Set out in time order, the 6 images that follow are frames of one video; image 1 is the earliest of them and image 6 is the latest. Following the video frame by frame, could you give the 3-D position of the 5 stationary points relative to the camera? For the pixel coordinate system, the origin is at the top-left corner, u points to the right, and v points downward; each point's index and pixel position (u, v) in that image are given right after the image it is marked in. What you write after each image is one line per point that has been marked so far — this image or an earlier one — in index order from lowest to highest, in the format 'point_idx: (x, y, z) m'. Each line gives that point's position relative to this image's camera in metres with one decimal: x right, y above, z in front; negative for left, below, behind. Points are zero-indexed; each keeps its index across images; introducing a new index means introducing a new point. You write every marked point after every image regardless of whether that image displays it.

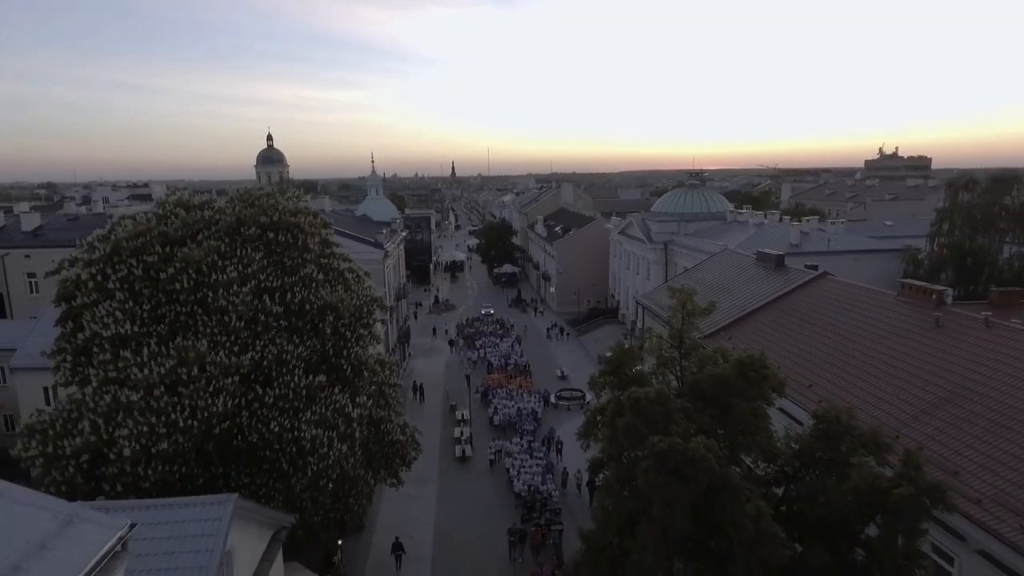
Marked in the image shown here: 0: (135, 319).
0: (-5.3, -0.4, +15.1) m
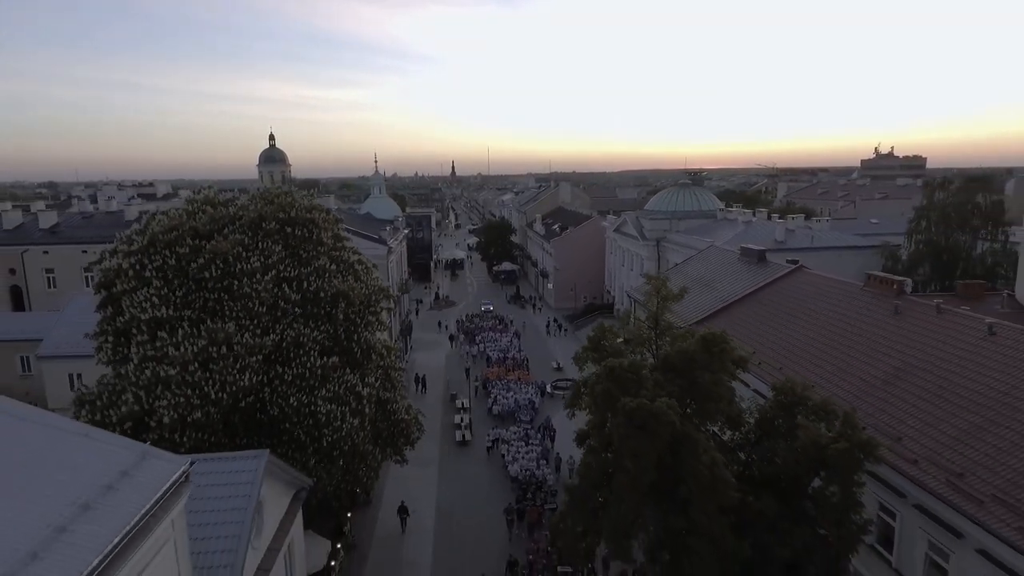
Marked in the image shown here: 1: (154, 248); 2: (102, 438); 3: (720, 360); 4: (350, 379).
0: (-5.4, -0.2, +16.8) m
1: (-5.9, +0.7, +17.7) m
2: (-3.6, -1.3, +9.5) m
3: (+2.6, -0.9, +13.4) m
4: (-2.7, -1.5, +17.6) m
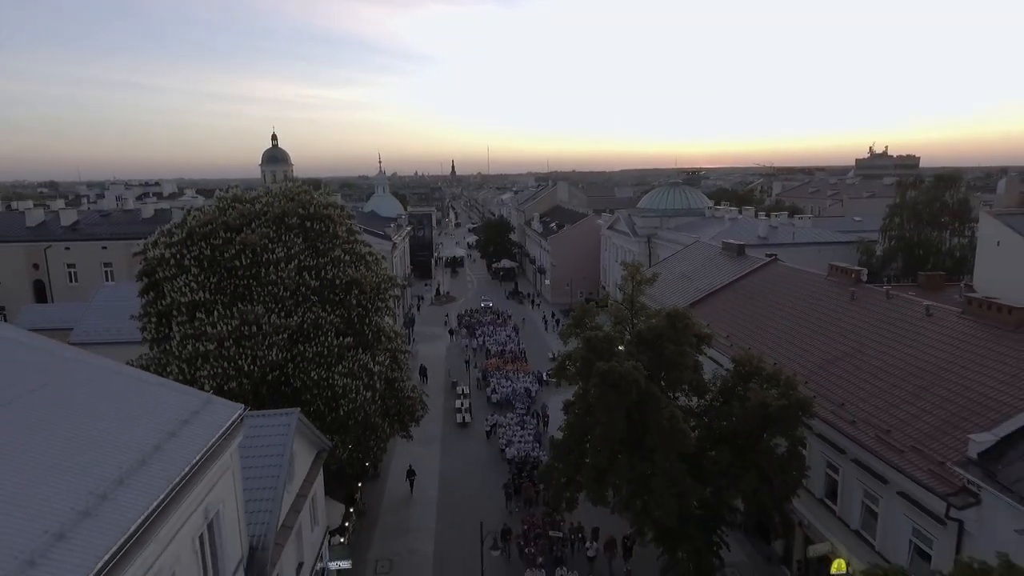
0: (-5.5, 0.0, +19.1) m
1: (-6.0, +0.9, +19.9) m
2: (-3.7, -1.1, +11.7) m
3: (+2.5, -0.7, +15.7) m
4: (-2.8, -1.3, +19.8) m
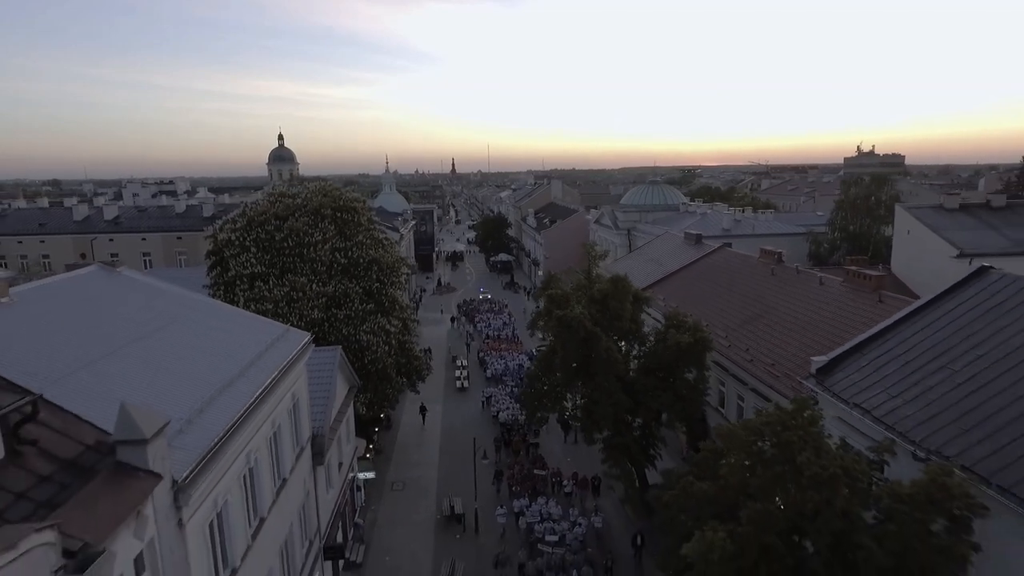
0: (-5.8, +0.6, +24.6) m
1: (-6.3, +1.5, +25.4) m
2: (-4.0, -0.6, +17.2) m
3: (+2.2, -0.1, +21.1) m
4: (-3.1, -0.8, +25.3) m
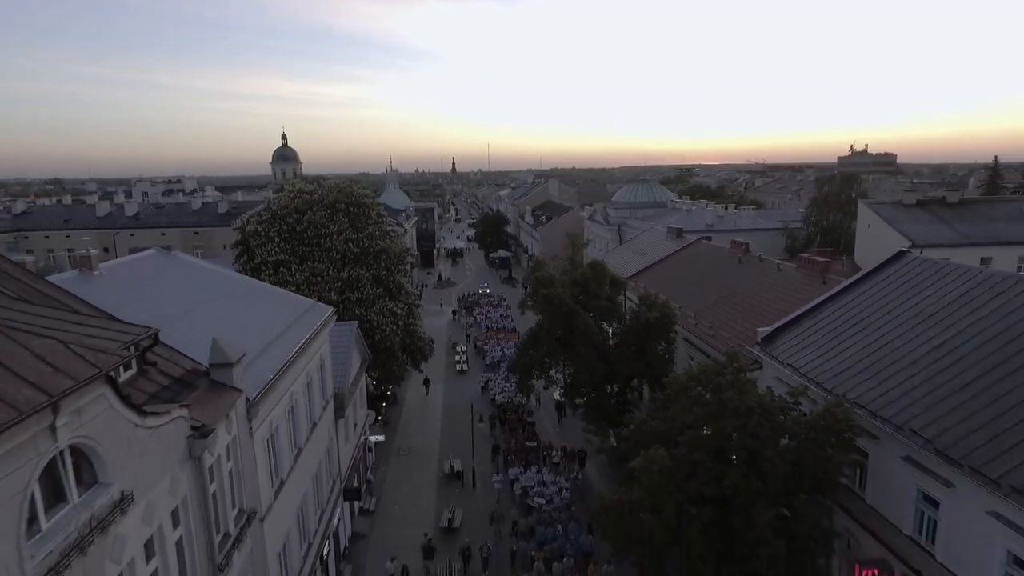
0: (-6.0, +0.9, +27.7) m
1: (-6.5, +1.8, +28.6) m
2: (-4.2, -0.2, +20.4) m
3: (+2.1, +0.3, +24.3) m
4: (-3.3, -0.4, +28.5) m
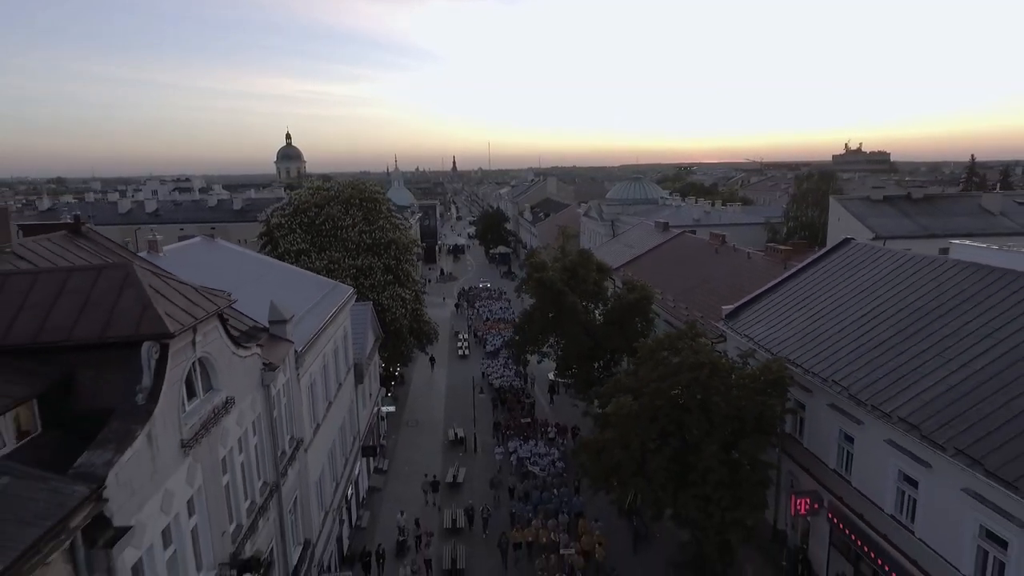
0: (-6.0, +1.3, +30.9) m
1: (-6.5, +2.2, +31.7) m
2: (-4.3, +0.2, +23.5) m
3: (+2.0, +0.6, +27.4) m
4: (-3.3, 0.0, +31.6) m
